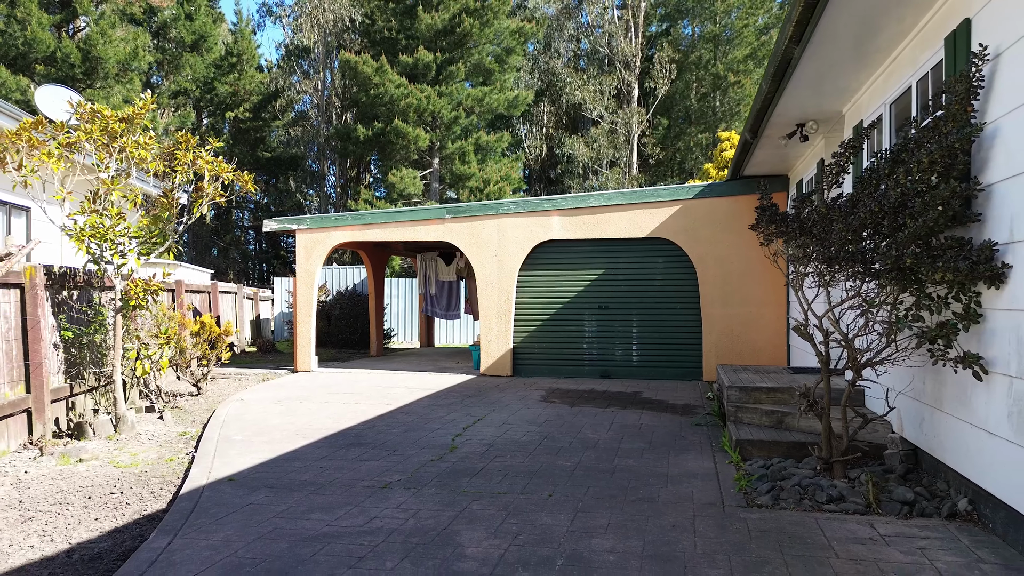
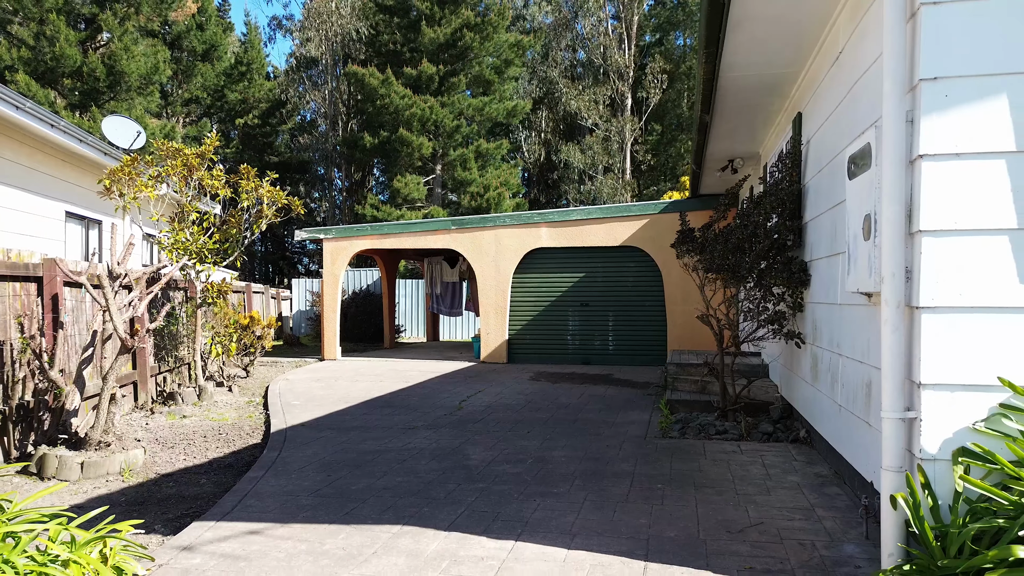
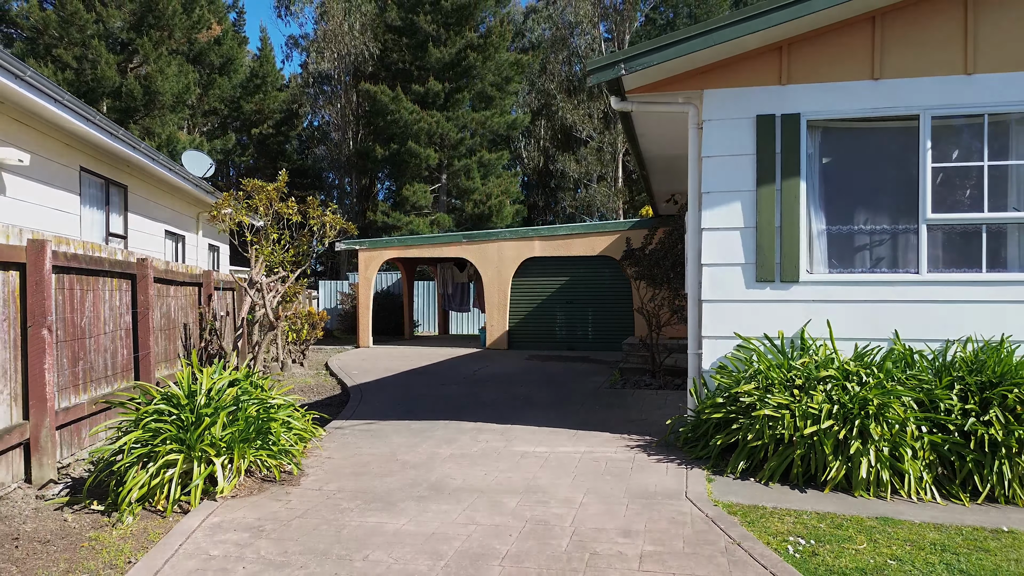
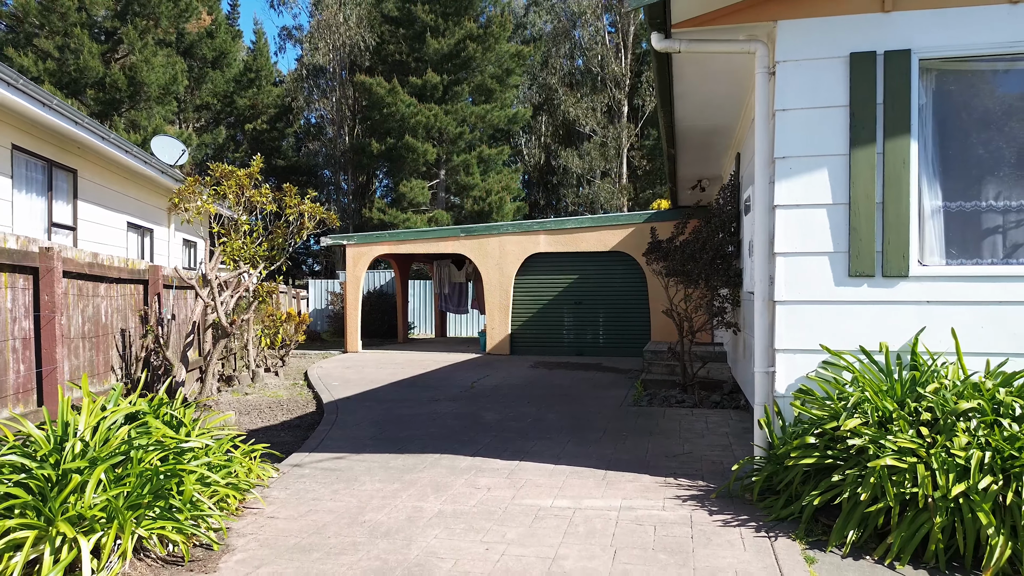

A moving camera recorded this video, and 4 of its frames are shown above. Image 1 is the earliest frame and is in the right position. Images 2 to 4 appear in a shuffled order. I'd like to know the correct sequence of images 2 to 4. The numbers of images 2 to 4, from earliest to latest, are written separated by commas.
2, 4, 3
